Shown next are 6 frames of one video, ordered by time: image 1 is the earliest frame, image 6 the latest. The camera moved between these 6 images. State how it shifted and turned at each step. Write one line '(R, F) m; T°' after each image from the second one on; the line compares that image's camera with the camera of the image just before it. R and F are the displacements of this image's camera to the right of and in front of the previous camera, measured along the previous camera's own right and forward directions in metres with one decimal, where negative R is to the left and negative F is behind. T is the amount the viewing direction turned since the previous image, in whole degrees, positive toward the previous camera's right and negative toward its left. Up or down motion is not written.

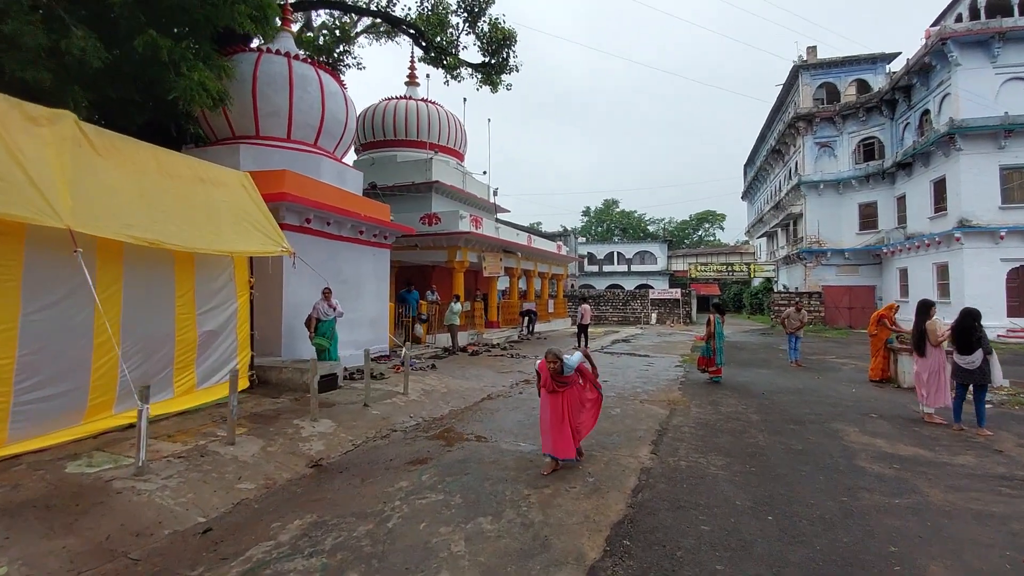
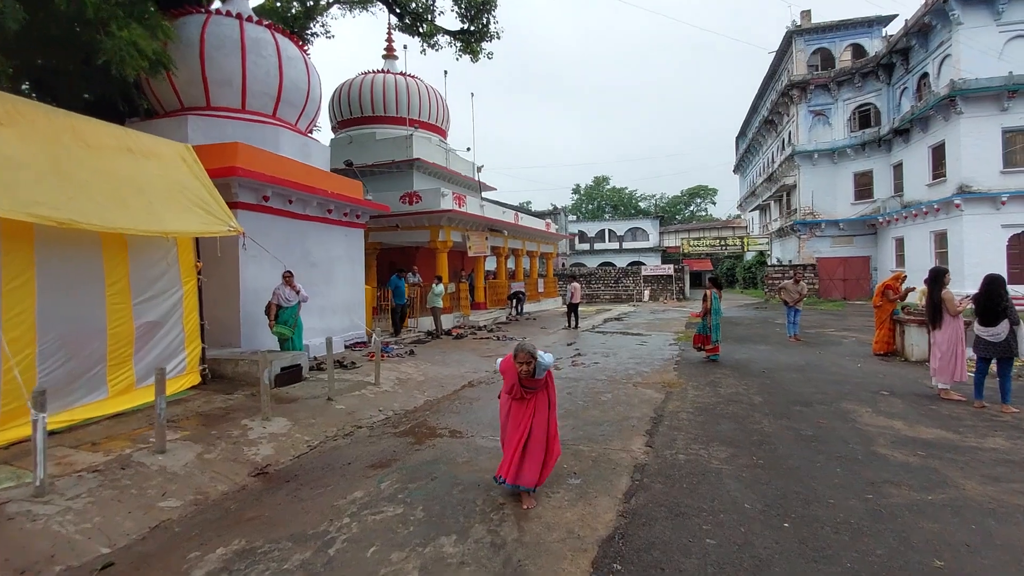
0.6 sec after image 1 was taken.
(+0.2, +0.7) m; +1°
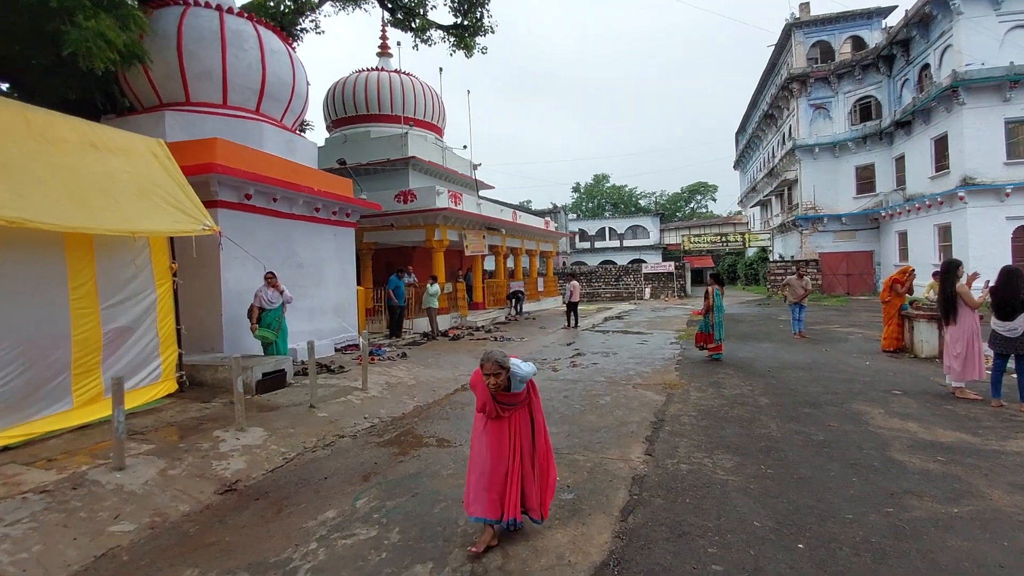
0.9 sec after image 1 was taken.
(+0.1, +0.3) m; 0°
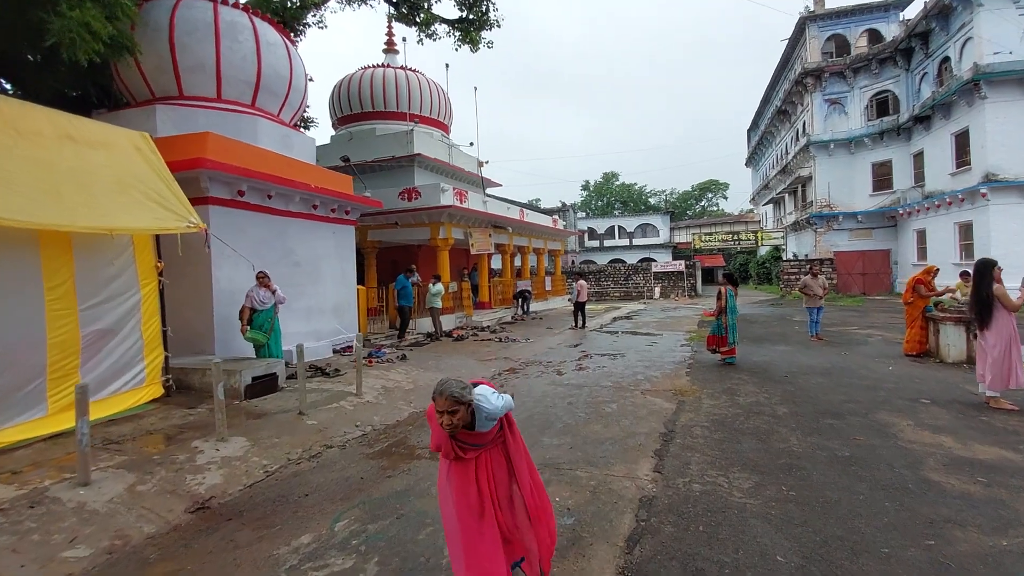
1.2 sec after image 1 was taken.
(+0.1, +0.4) m; -1°
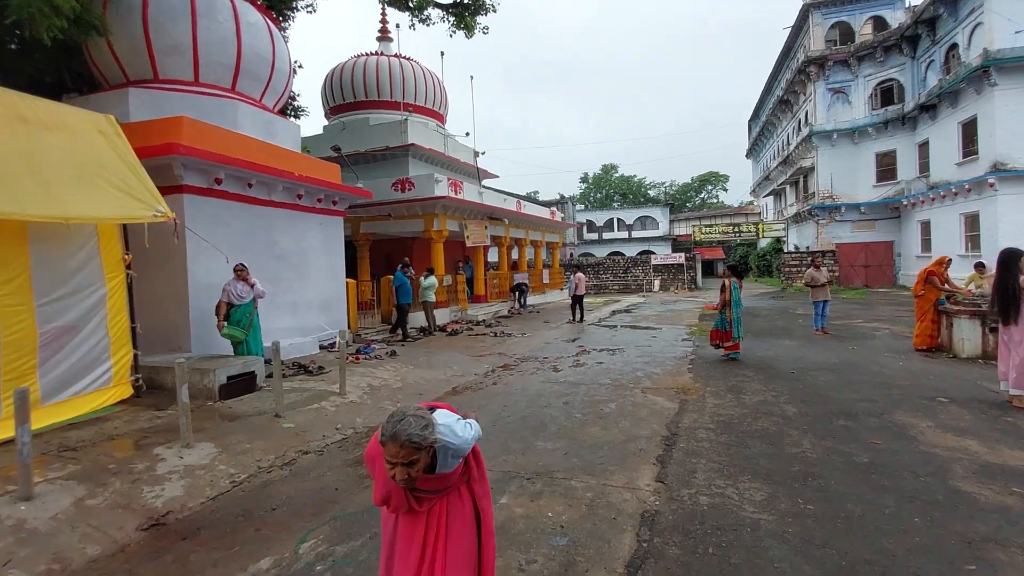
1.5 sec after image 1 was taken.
(+0.1, +0.4) m; 0°
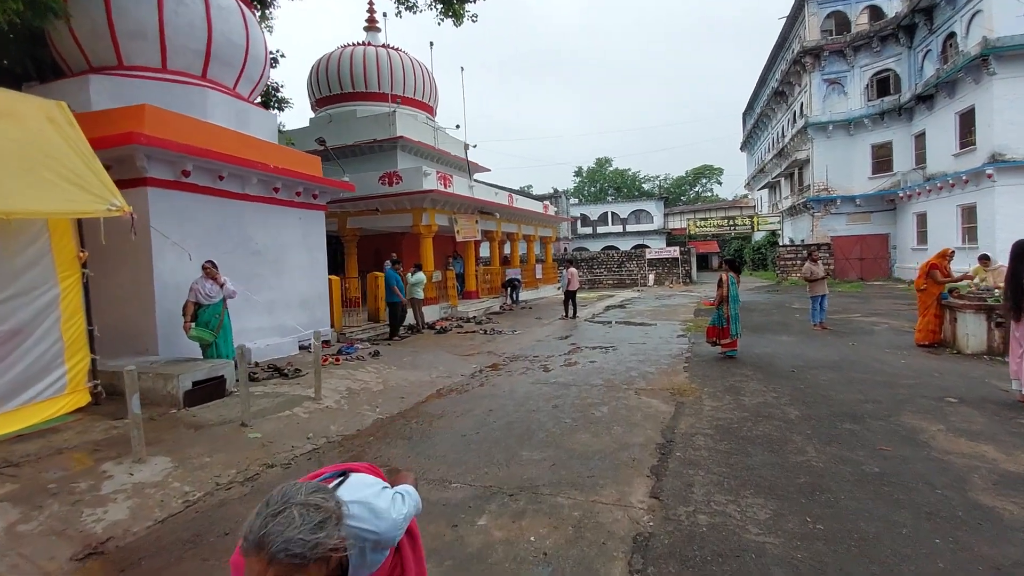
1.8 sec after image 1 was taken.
(+0.1, +0.4) m; +1°
